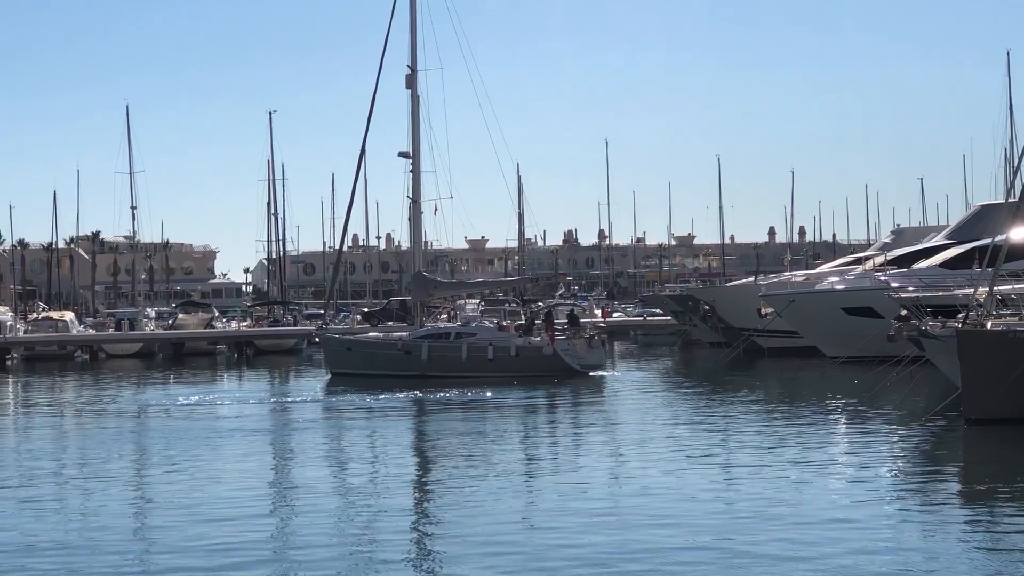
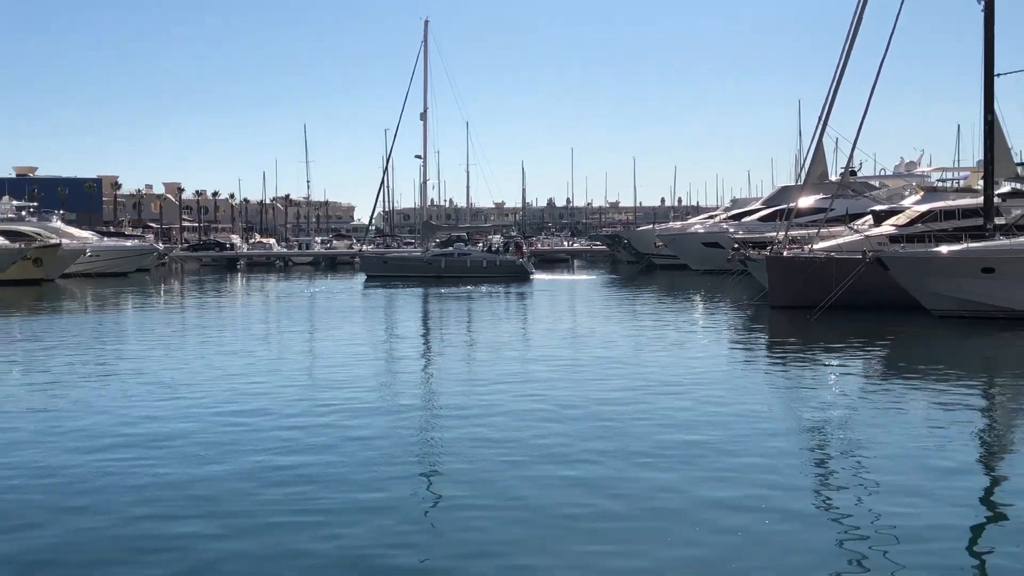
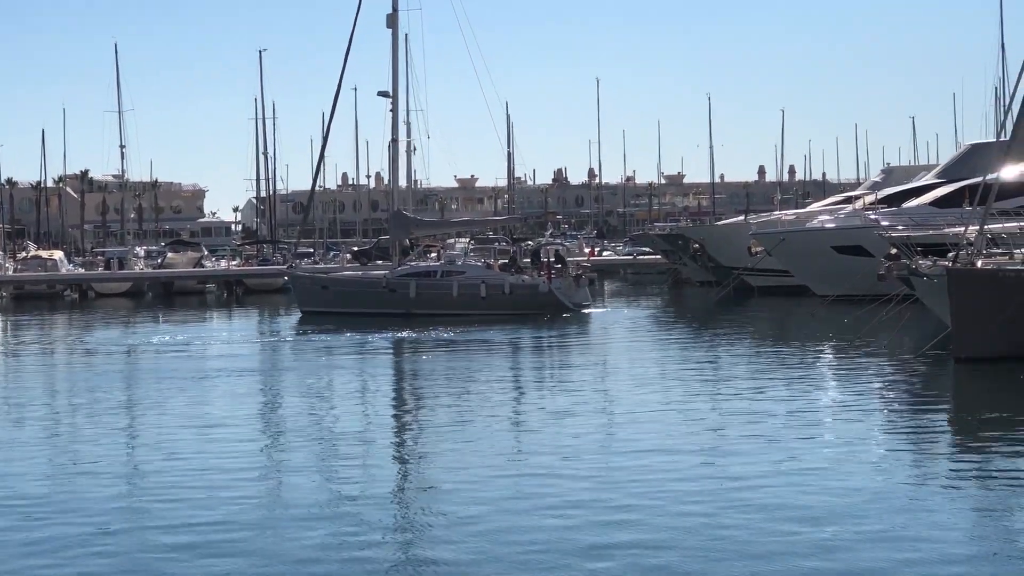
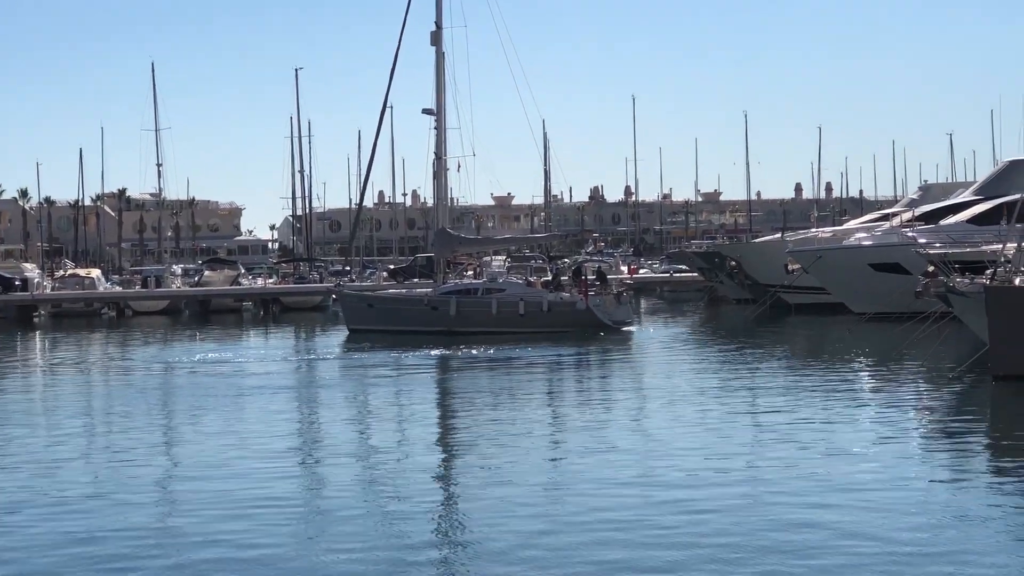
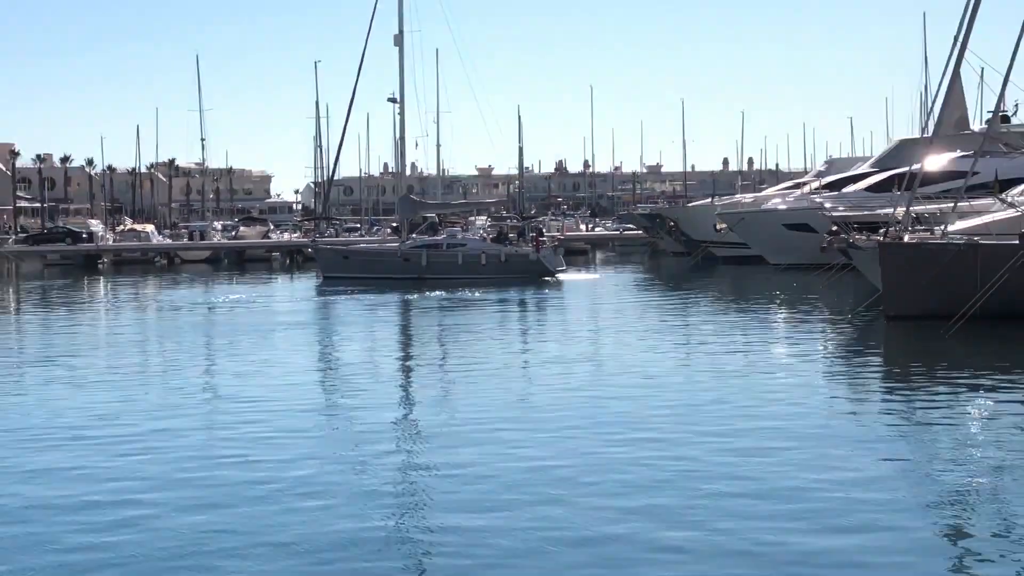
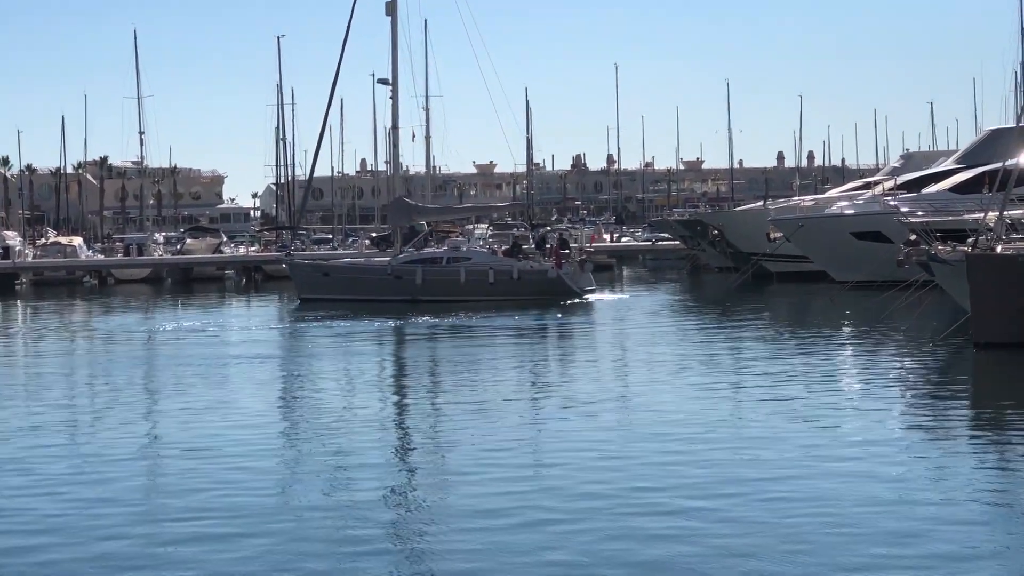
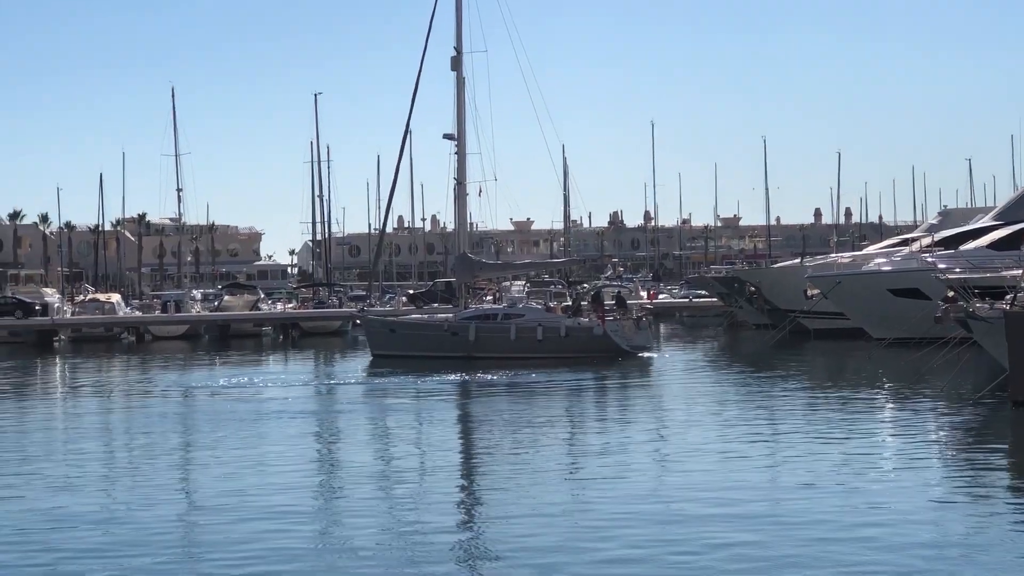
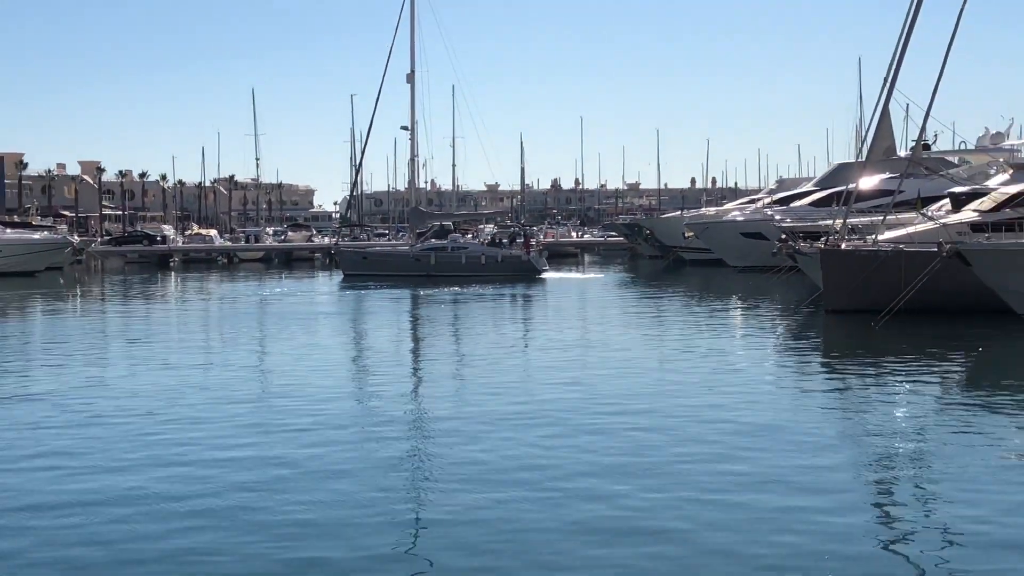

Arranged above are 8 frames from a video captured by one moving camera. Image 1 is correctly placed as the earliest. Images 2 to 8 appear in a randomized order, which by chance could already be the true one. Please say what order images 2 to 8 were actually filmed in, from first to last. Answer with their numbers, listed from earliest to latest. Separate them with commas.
7, 4, 3, 6, 5, 8, 2
